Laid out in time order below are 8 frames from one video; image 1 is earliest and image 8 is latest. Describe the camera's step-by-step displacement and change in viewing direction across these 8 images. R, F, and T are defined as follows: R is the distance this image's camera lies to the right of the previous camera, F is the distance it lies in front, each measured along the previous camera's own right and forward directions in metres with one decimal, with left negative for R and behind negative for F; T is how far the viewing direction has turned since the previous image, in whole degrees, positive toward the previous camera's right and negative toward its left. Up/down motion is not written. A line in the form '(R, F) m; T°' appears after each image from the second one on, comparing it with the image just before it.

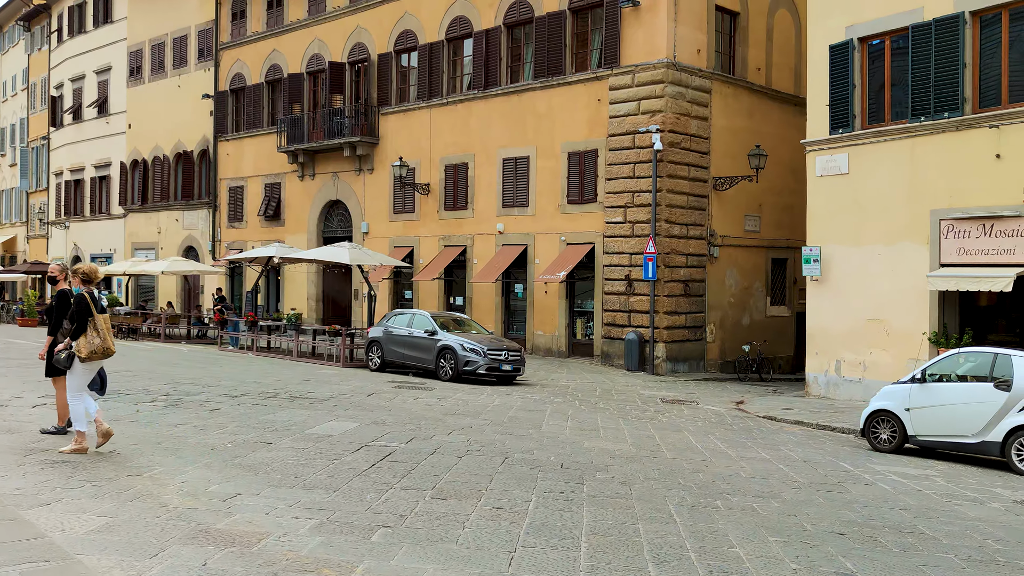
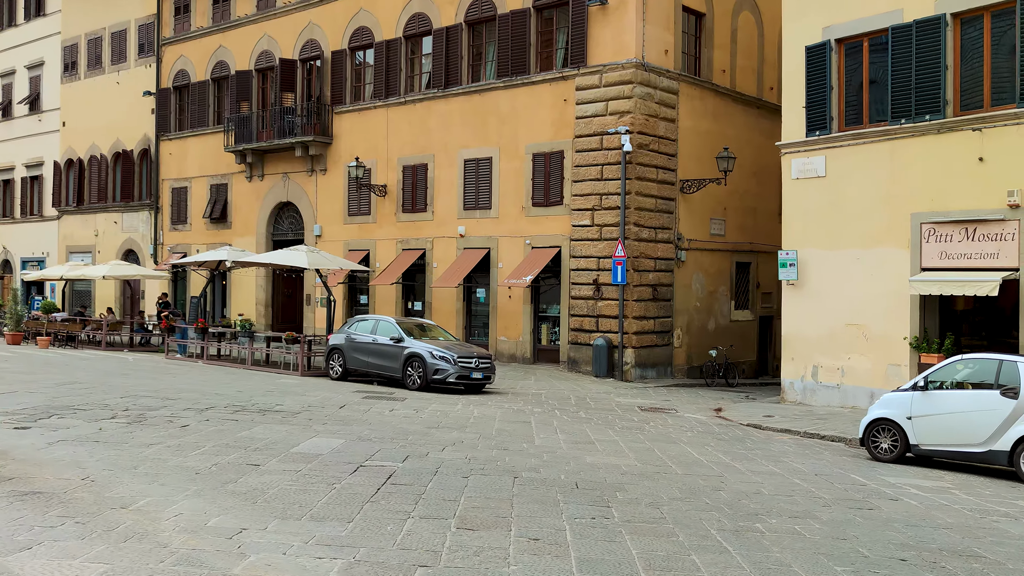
(-0.6, +0.6) m; +4°
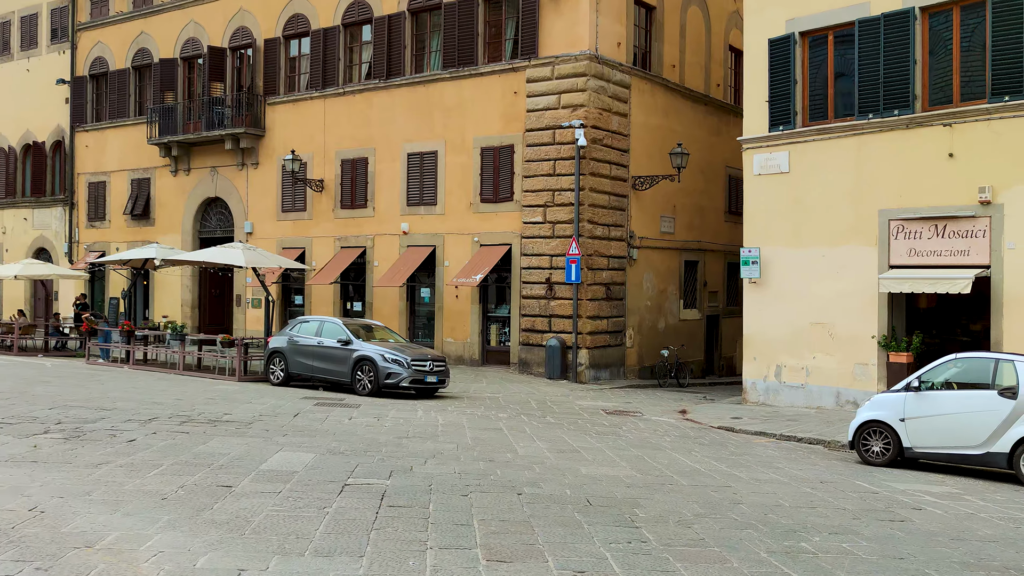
(-0.7, +0.8) m; +5°
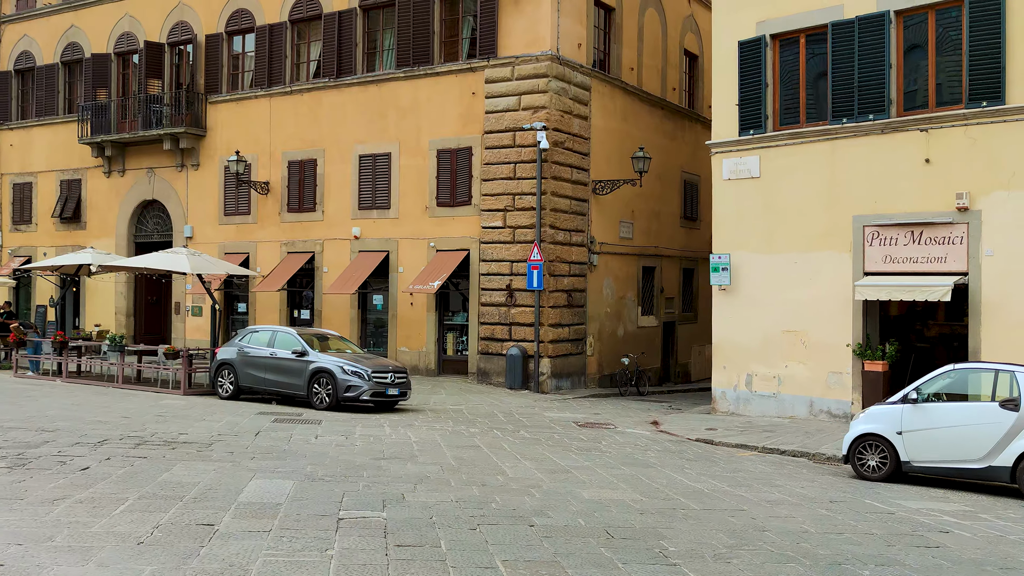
(-0.6, +0.7) m; +4°
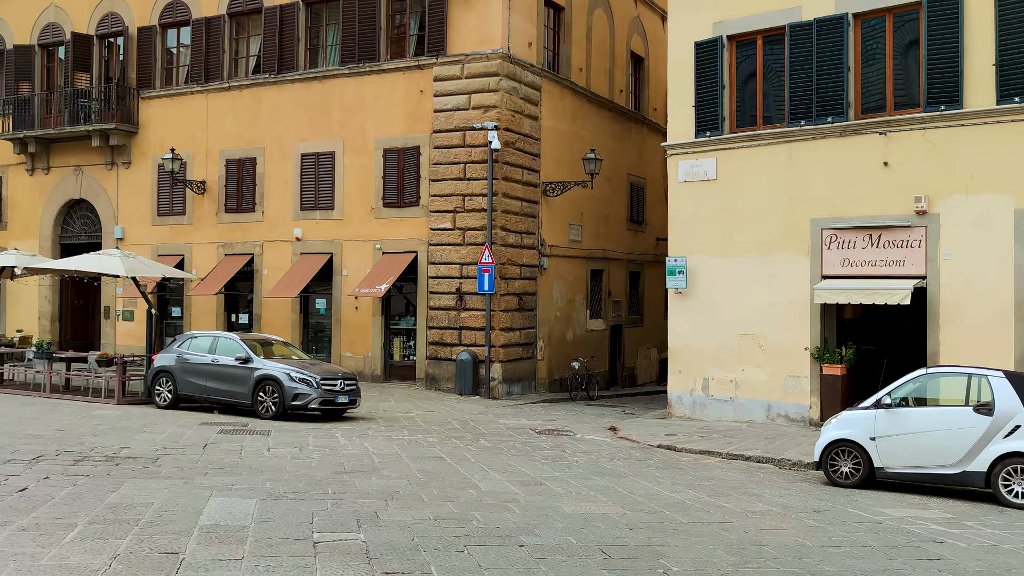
(-0.4, +0.5) m; +4°
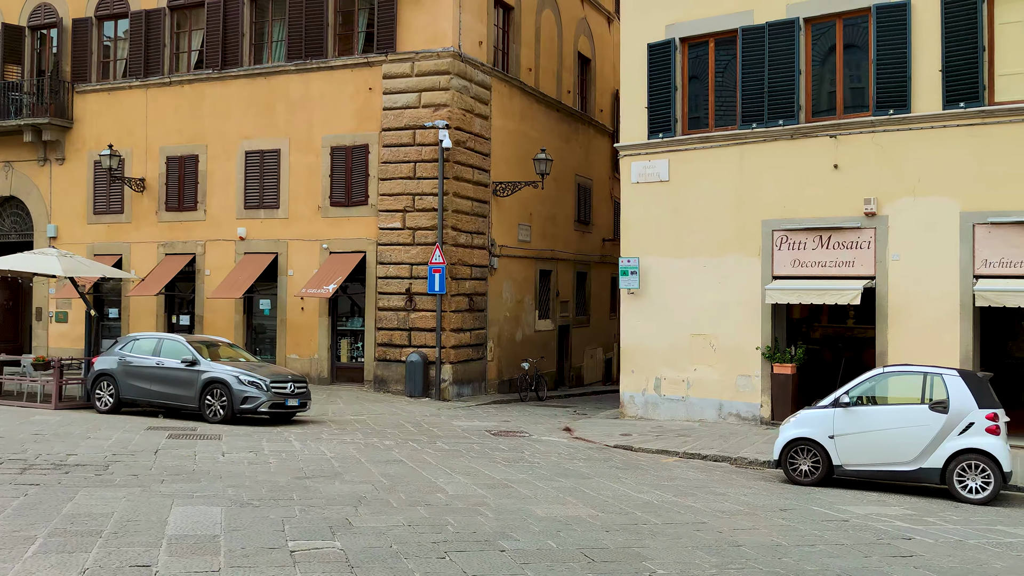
(-0.3, +0.1) m; +4°
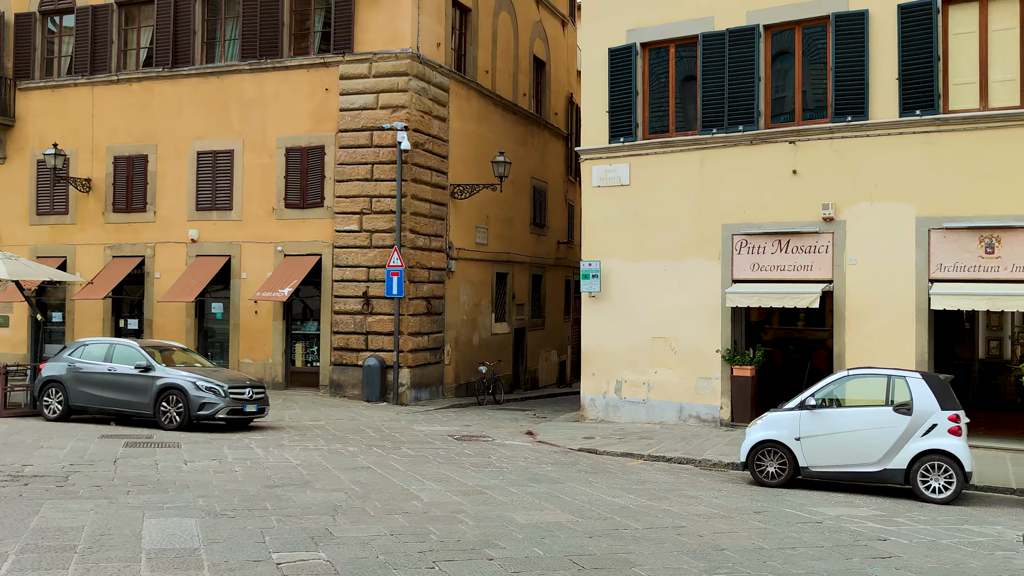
(-0.3, +0.1) m; +3°
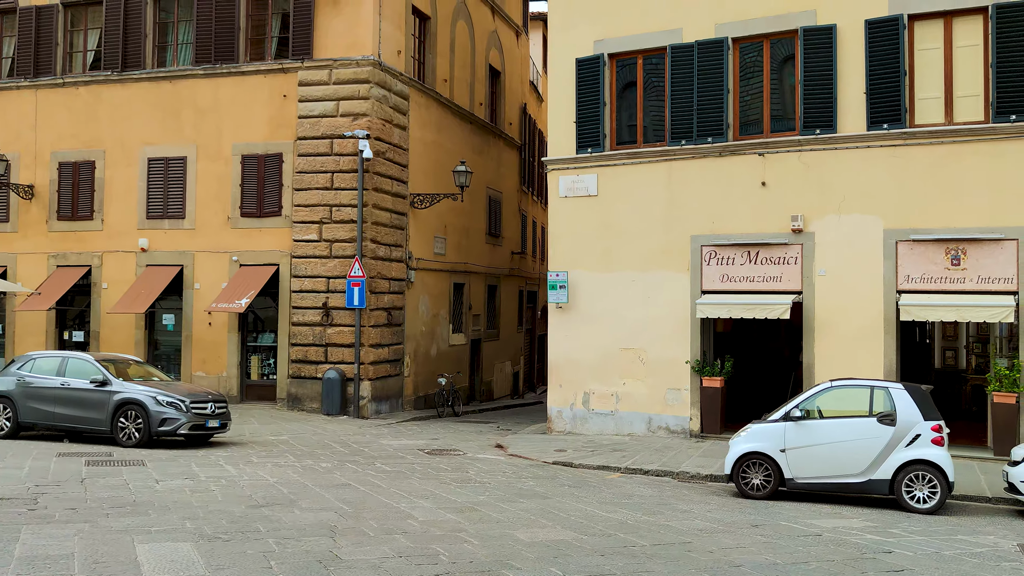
(-0.6, +0.2) m; +4°
